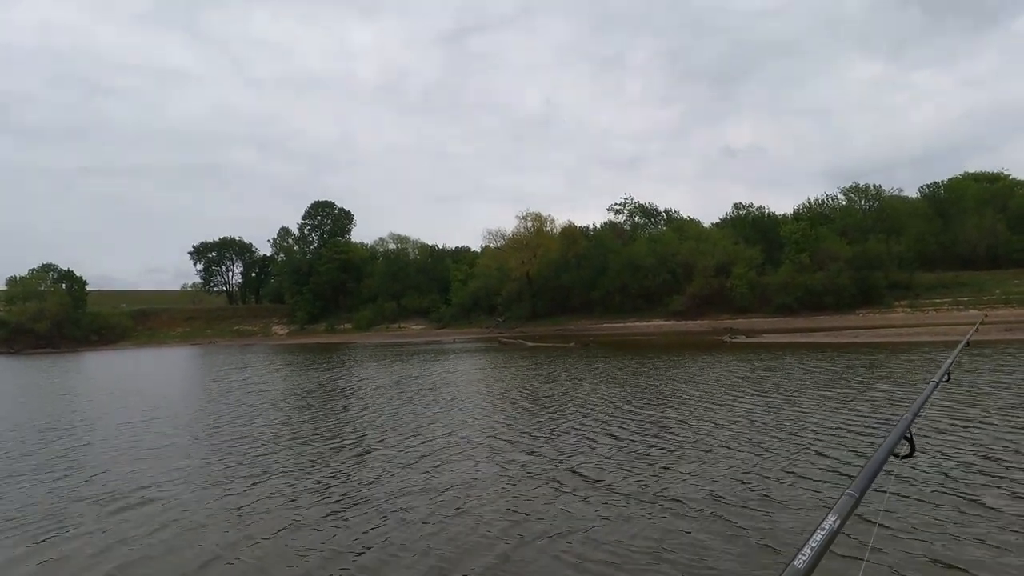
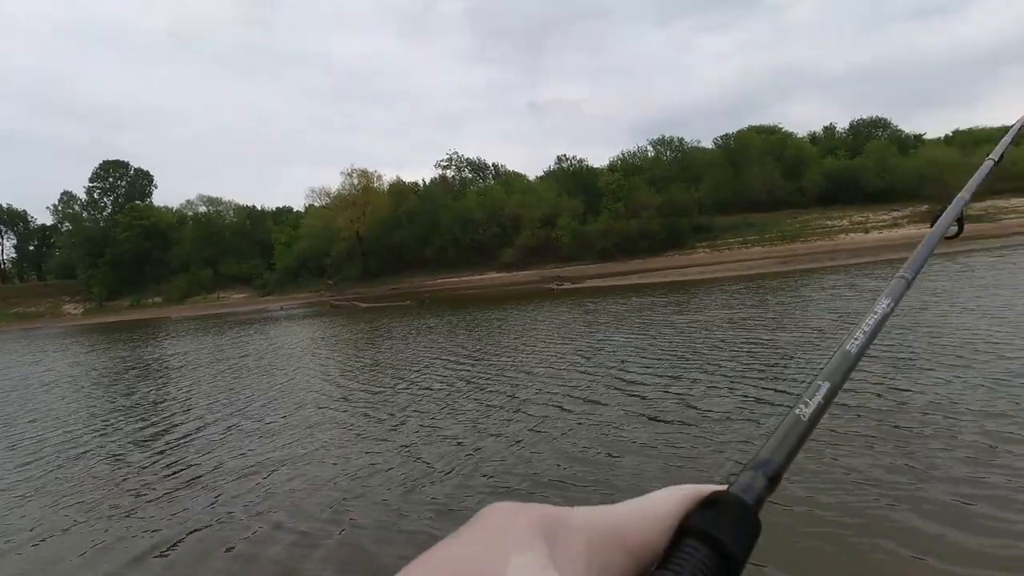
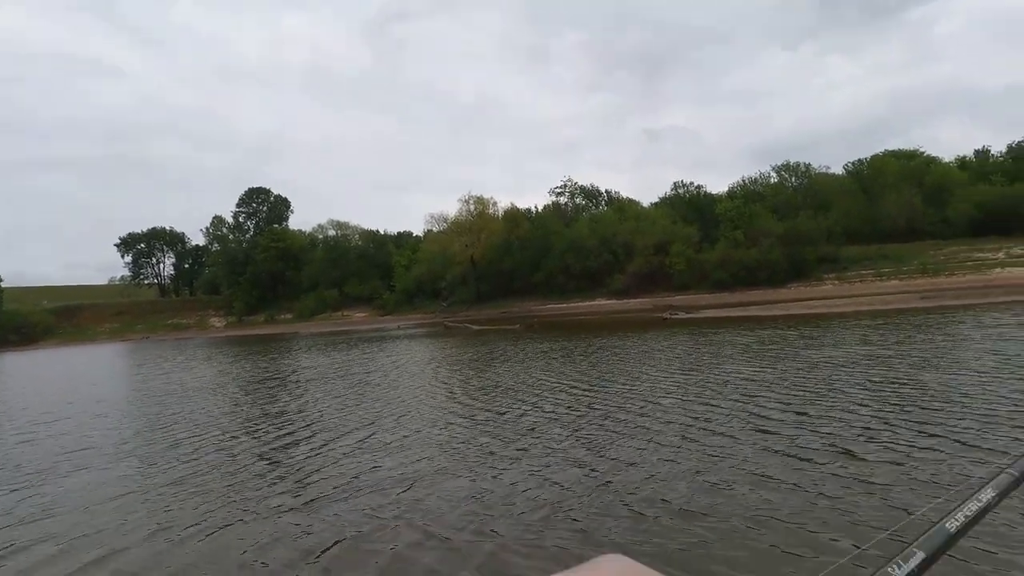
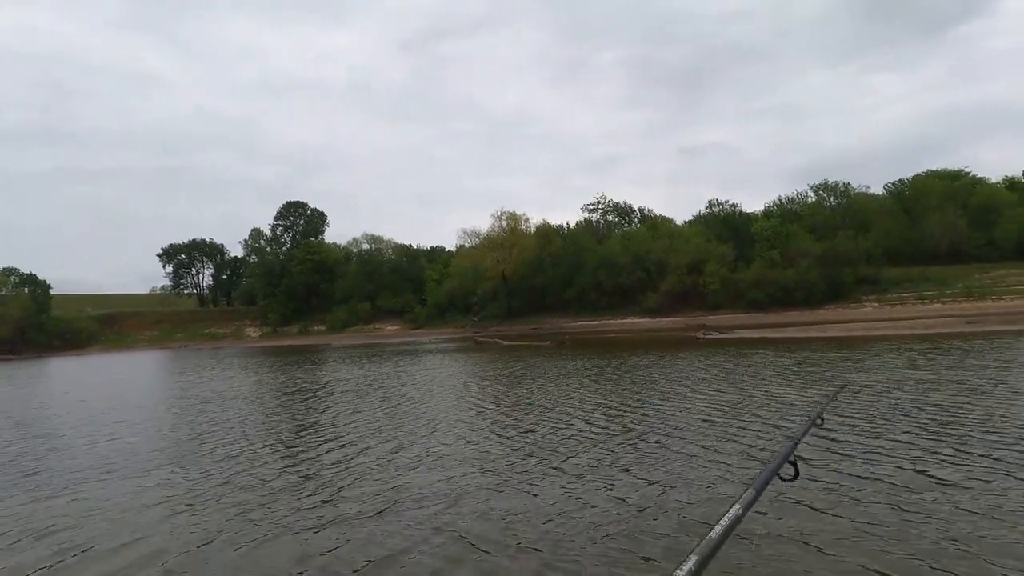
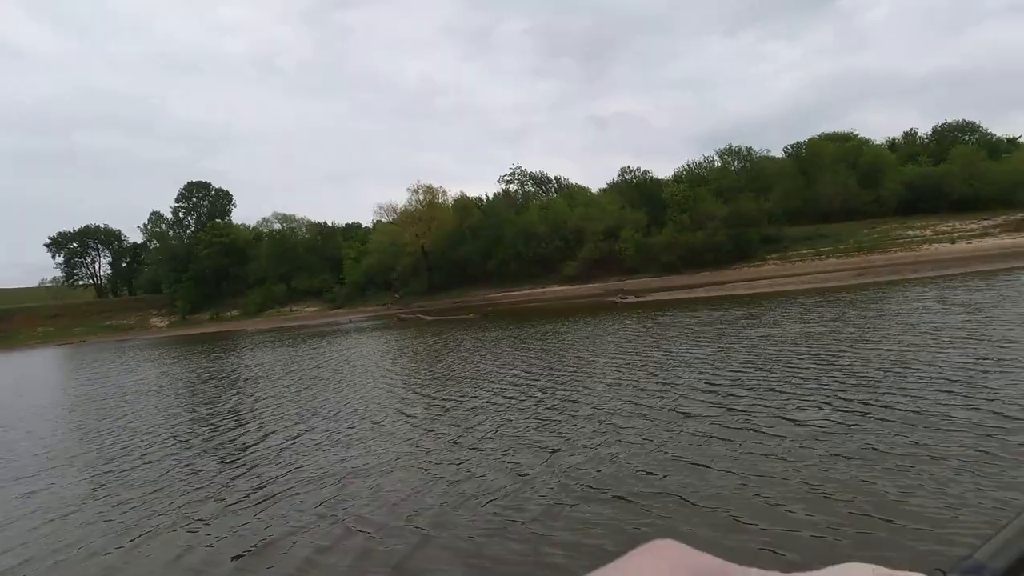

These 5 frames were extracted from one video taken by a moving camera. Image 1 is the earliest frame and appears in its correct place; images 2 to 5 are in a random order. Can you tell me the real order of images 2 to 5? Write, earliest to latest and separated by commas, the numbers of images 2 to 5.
4, 3, 5, 2
